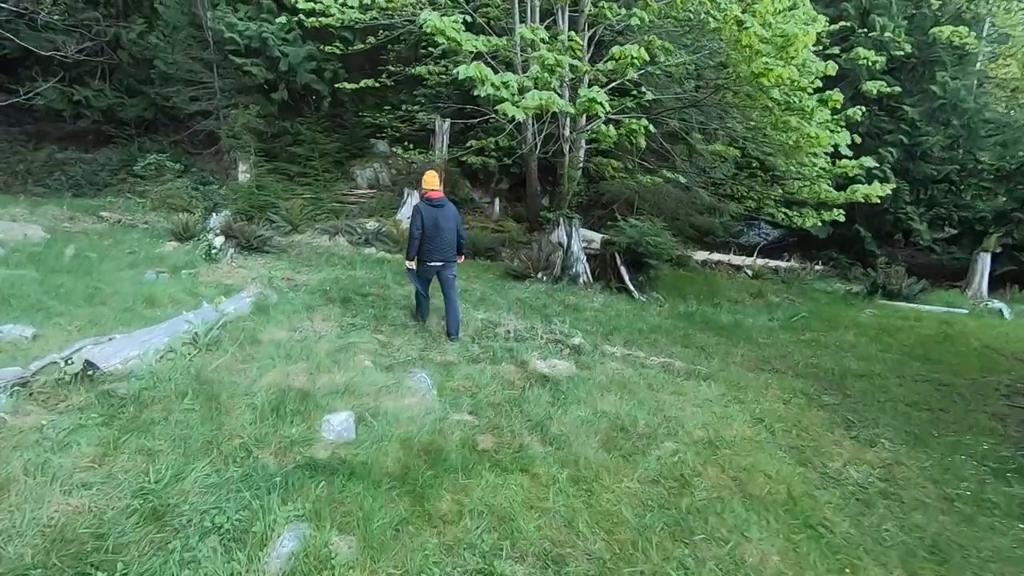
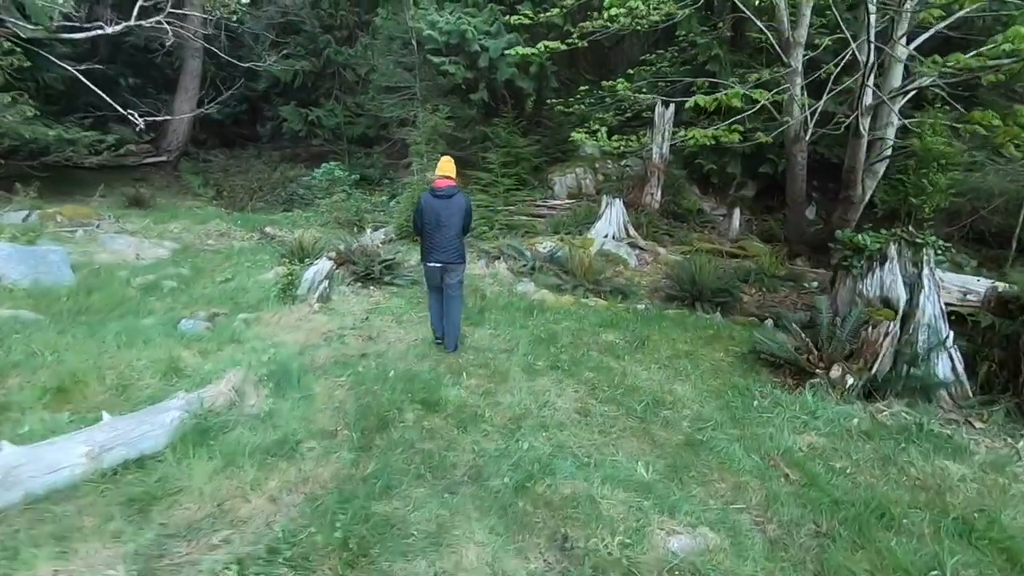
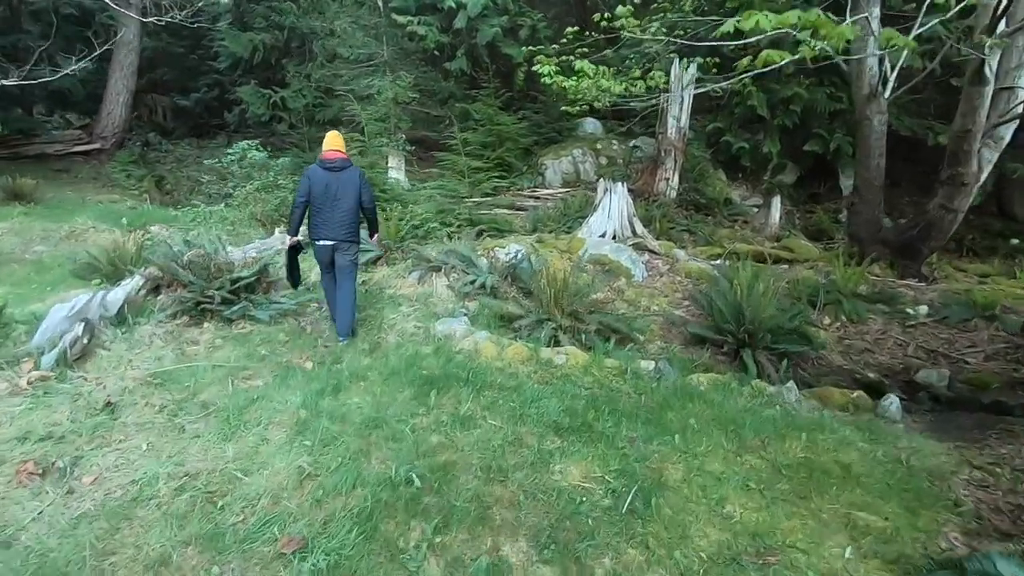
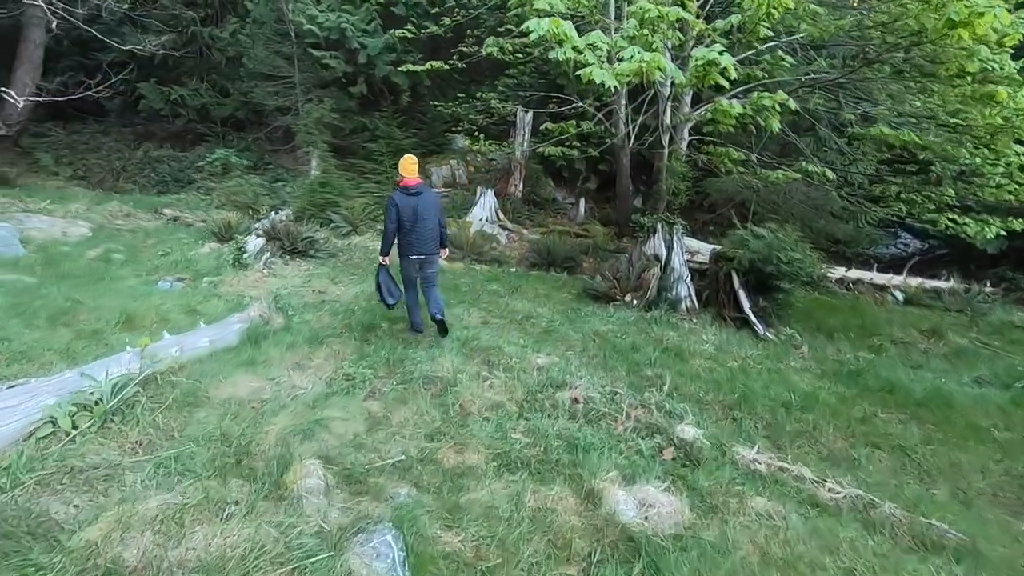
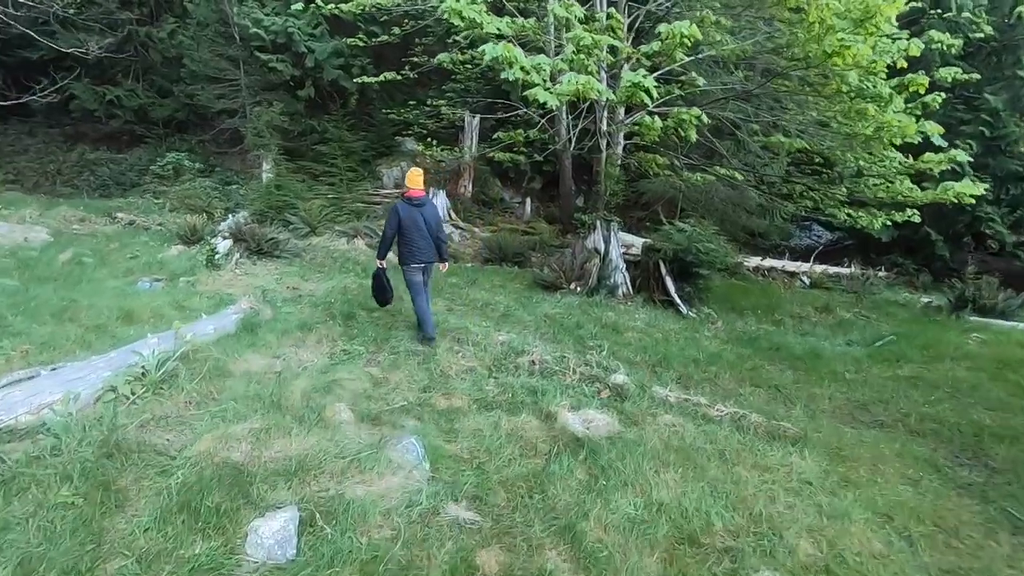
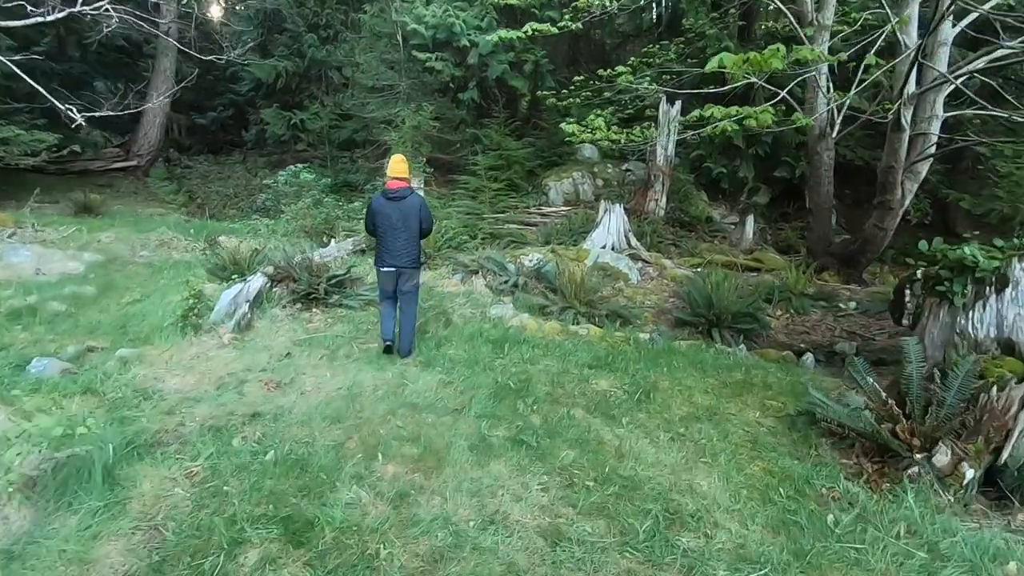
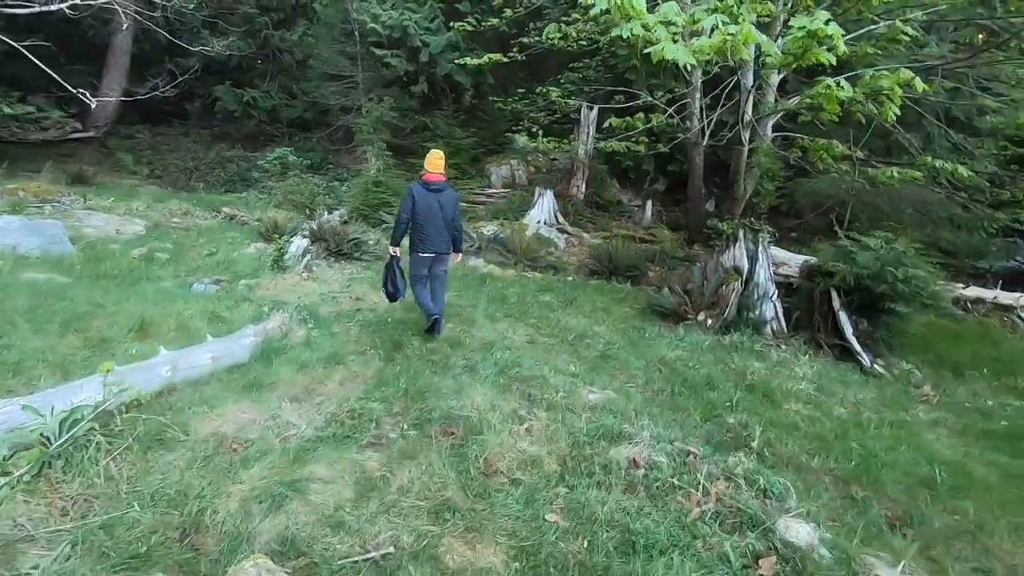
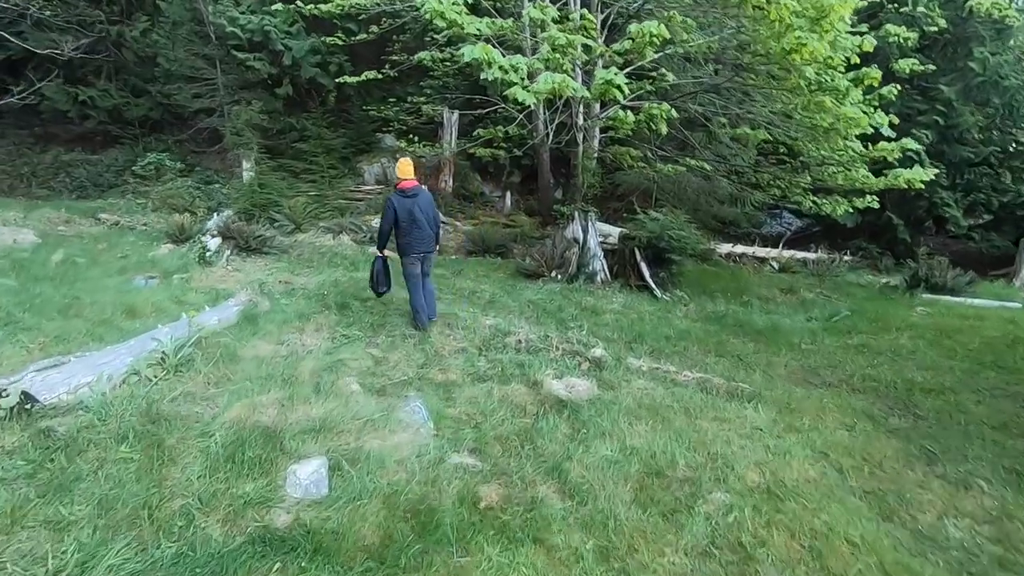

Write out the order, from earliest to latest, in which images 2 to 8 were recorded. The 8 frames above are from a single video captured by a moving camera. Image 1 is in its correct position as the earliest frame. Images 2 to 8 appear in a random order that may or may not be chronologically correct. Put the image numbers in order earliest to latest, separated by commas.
8, 5, 4, 7, 2, 6, 3
